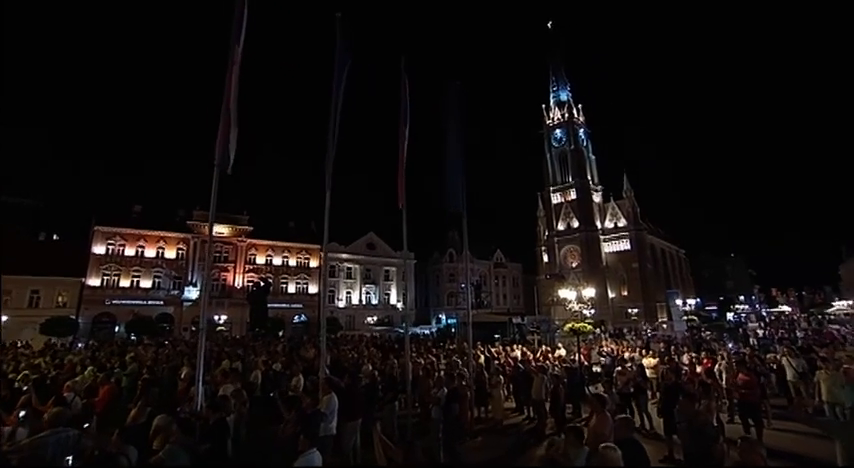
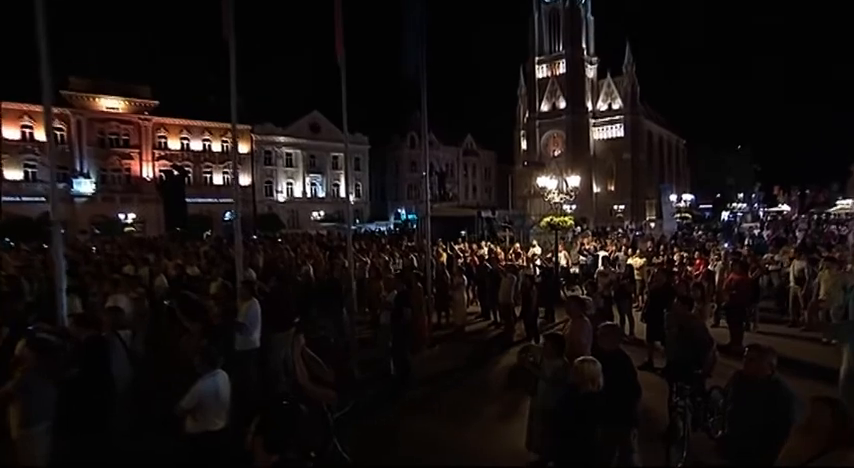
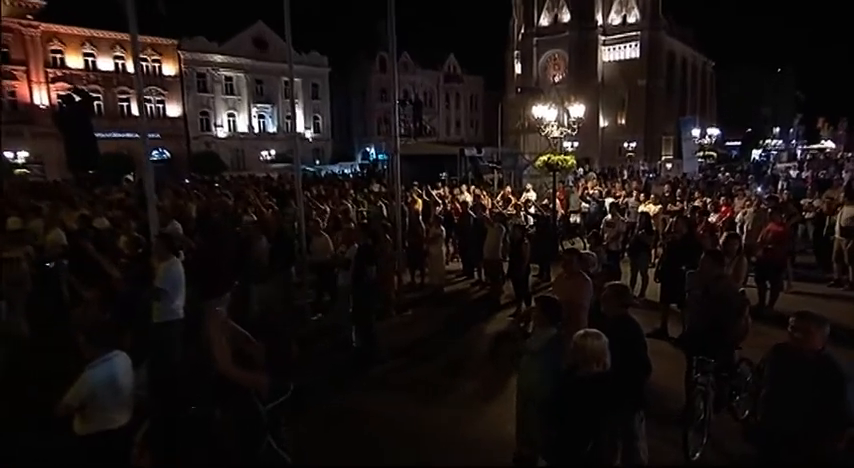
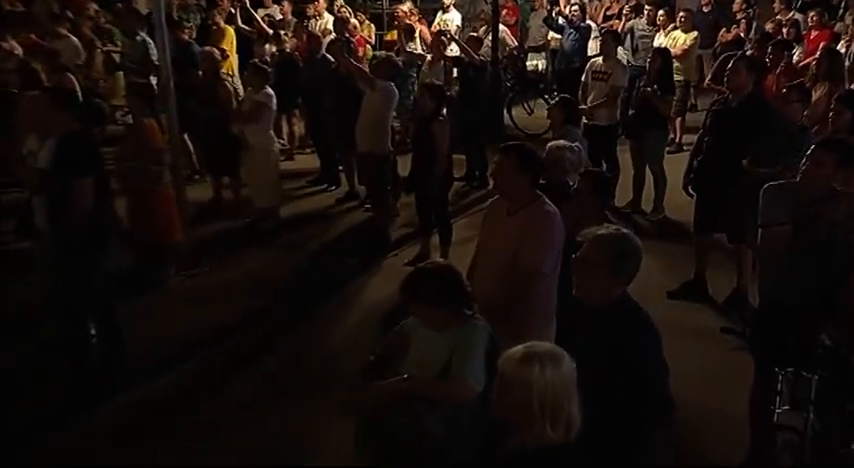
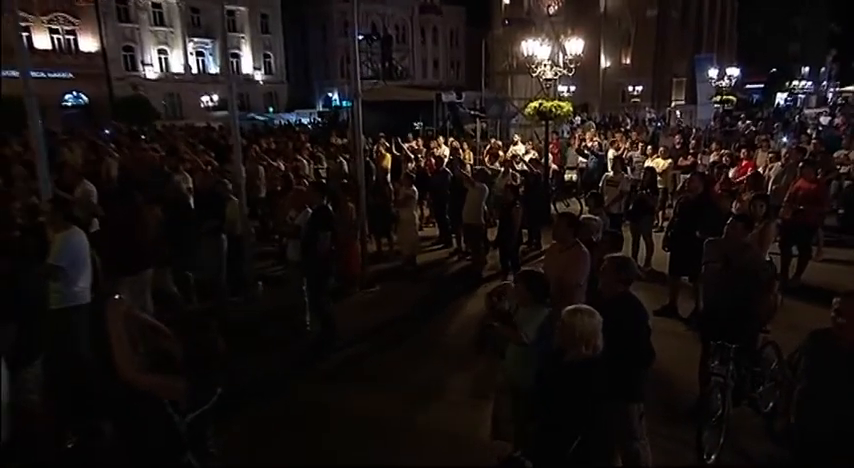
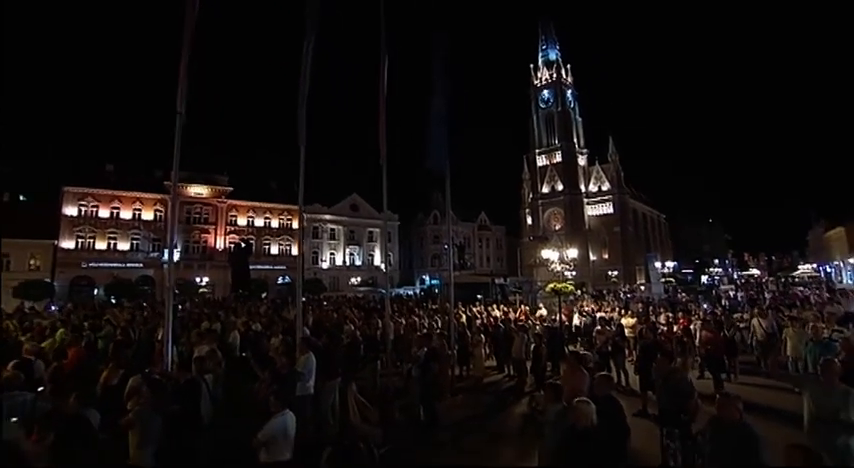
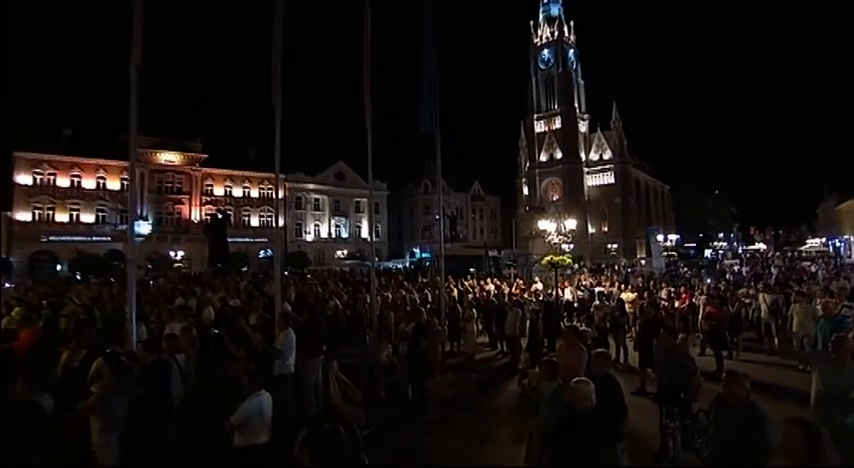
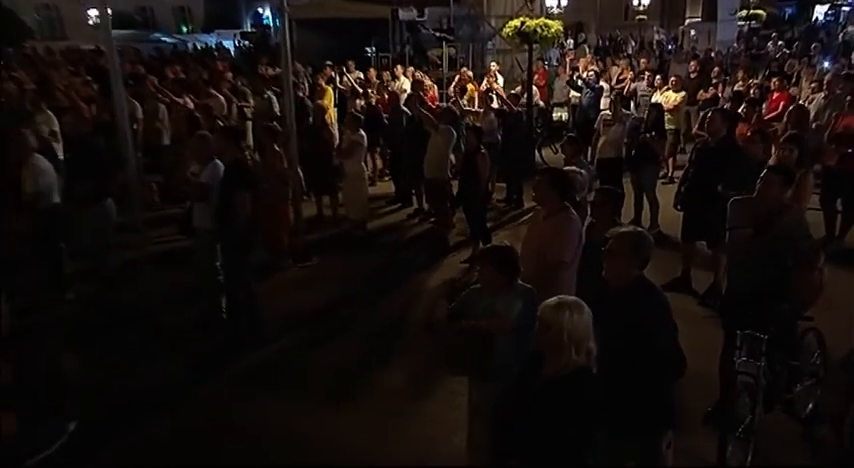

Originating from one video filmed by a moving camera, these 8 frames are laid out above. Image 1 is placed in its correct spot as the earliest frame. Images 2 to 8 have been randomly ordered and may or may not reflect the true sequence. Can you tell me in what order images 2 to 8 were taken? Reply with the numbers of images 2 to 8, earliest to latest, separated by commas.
6, 7, 2, 3, 5, 8, 4
